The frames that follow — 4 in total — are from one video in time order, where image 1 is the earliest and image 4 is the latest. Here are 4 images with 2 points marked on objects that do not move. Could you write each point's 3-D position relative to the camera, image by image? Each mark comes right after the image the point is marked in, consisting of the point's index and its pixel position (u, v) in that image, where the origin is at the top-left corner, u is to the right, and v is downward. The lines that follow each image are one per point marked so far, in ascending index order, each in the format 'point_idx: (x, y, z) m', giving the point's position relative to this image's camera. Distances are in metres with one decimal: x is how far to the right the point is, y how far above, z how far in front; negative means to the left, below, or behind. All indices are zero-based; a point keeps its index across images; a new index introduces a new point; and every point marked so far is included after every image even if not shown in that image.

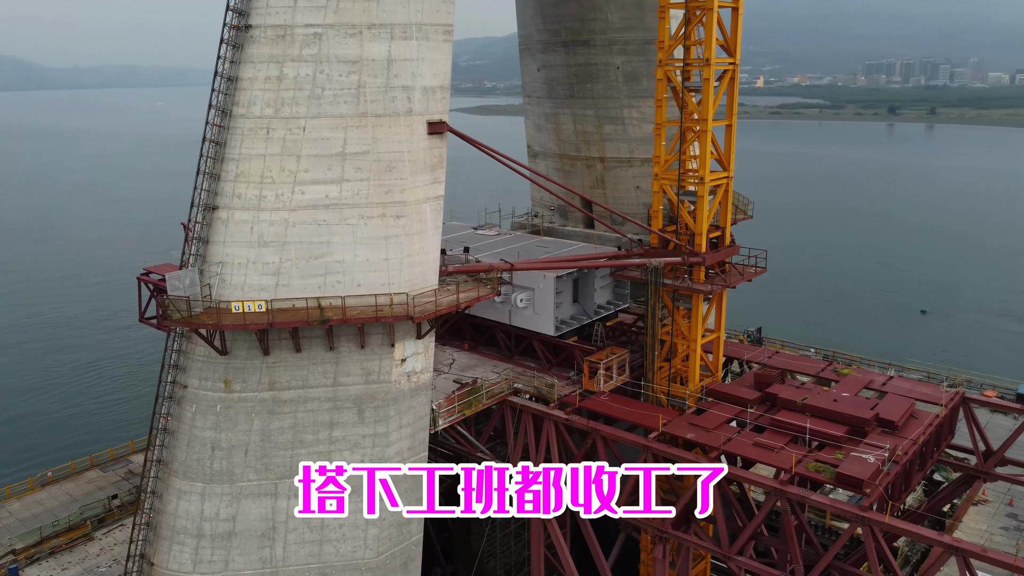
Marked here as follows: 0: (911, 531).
0: (+9.7, -5.8, +19.5) m
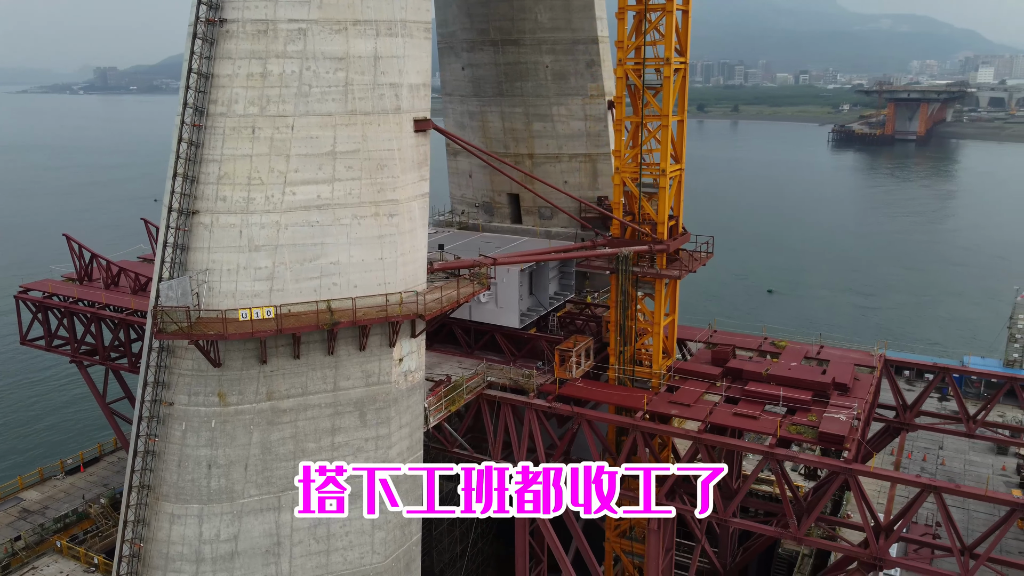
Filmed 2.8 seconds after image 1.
0: (+10.4, -5.1, +22.1) m
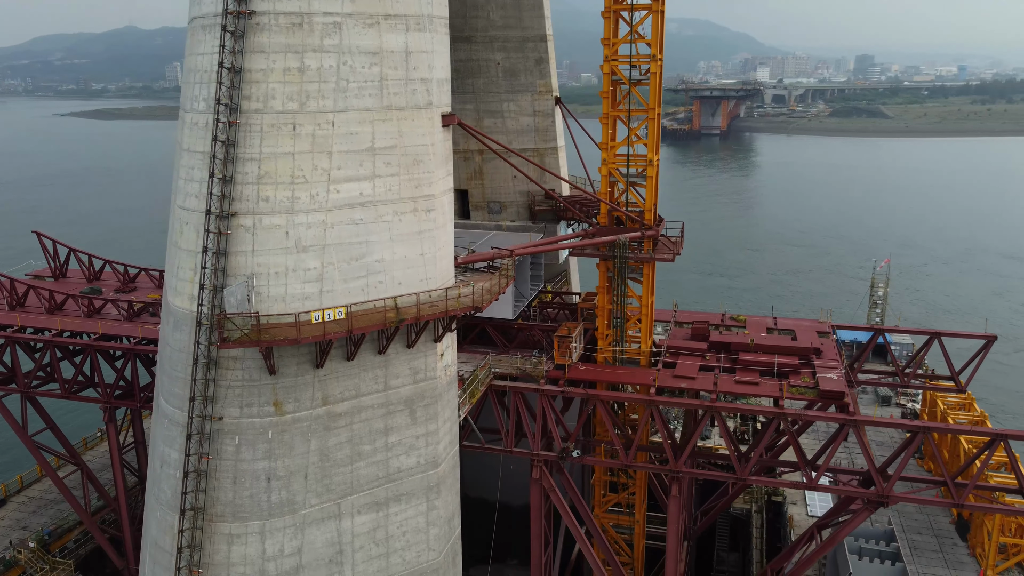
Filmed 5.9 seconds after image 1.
0: (+11.7, -4.1, +25.1) m
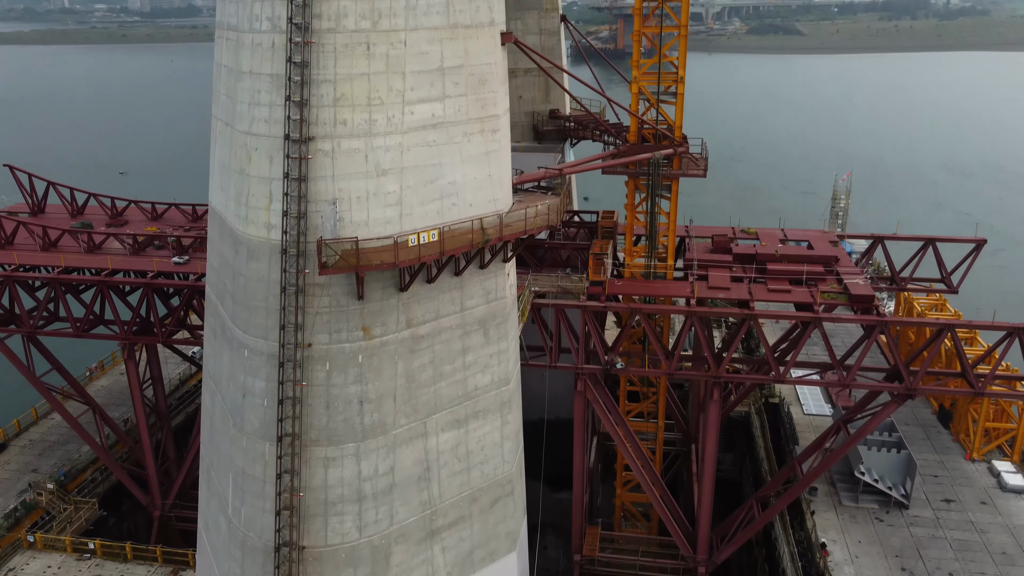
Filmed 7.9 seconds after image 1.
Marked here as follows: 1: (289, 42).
0: (+13.5, -1.1, +27.0) m
1: (-5.3, +6.0, +19.7) m
